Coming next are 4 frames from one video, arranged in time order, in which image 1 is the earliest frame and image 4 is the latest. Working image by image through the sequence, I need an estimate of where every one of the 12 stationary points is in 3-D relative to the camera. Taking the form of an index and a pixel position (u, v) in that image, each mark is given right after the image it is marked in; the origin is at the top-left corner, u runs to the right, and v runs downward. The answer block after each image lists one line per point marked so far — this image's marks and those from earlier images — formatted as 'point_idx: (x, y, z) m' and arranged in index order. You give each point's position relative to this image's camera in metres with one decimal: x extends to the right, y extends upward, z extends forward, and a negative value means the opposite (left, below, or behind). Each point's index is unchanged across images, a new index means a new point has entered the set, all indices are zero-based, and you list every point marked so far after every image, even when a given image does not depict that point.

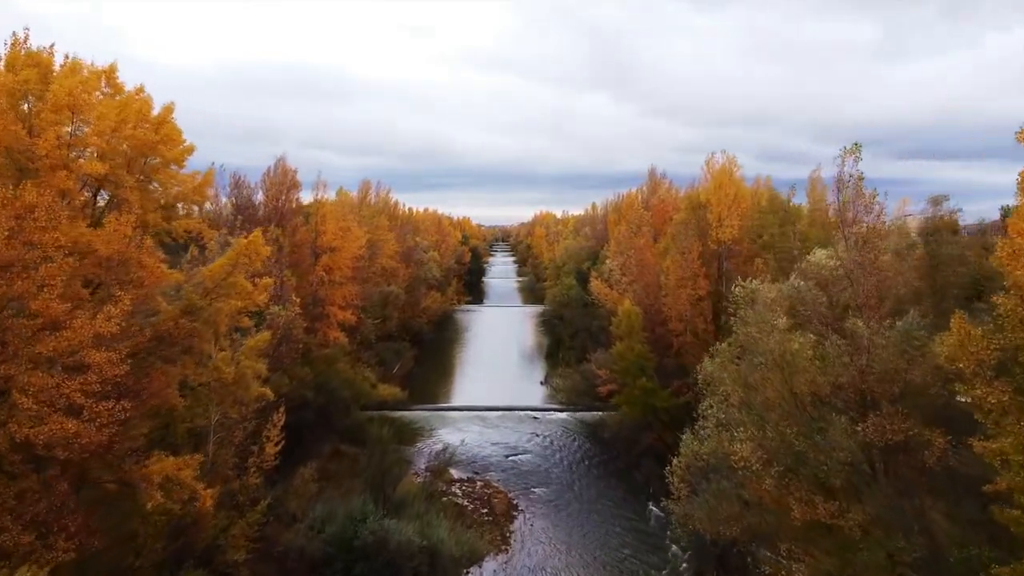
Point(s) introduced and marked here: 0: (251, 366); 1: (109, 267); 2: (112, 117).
0: (-6.0, -1.8, +14.5) m
1: (-6.7, +0.3, +10.4) m
2: (-7.3, +3.1, +11.5) m
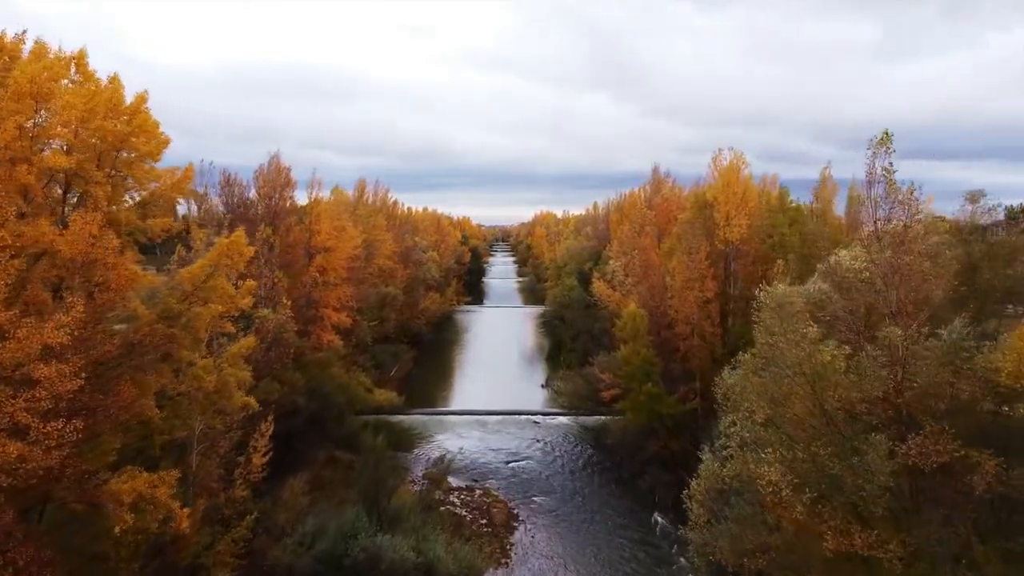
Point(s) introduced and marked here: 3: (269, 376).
0: (-6.0, -1.9, +13.7) m
1: (-6.7, +0.3, +9.5) m
2: (-7.3, +3.1, +10.6) m
3: (-7.5, -2.7, +19.5) m
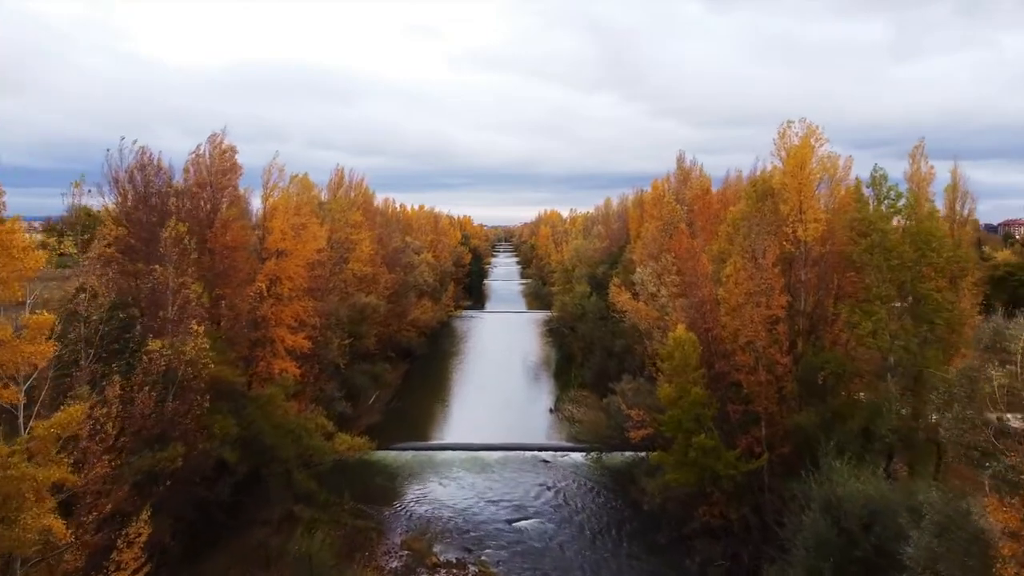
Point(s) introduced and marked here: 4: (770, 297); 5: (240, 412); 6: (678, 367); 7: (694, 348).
0: (-5.9, -2.3, +7.8) m
1: (-6.6, -0.2, +3.7) m
2: (-7.2, +2.6, +4.8) m
3: (-7.4, -3.2, +13.7) m
4: (+7.1, -0.3, +17.3) m
5: (-7.5, -3.4, +17.4) m
6: (+4.6, -2.2, +17.3) m
7: (+4.9, -1.6, +17.1) m
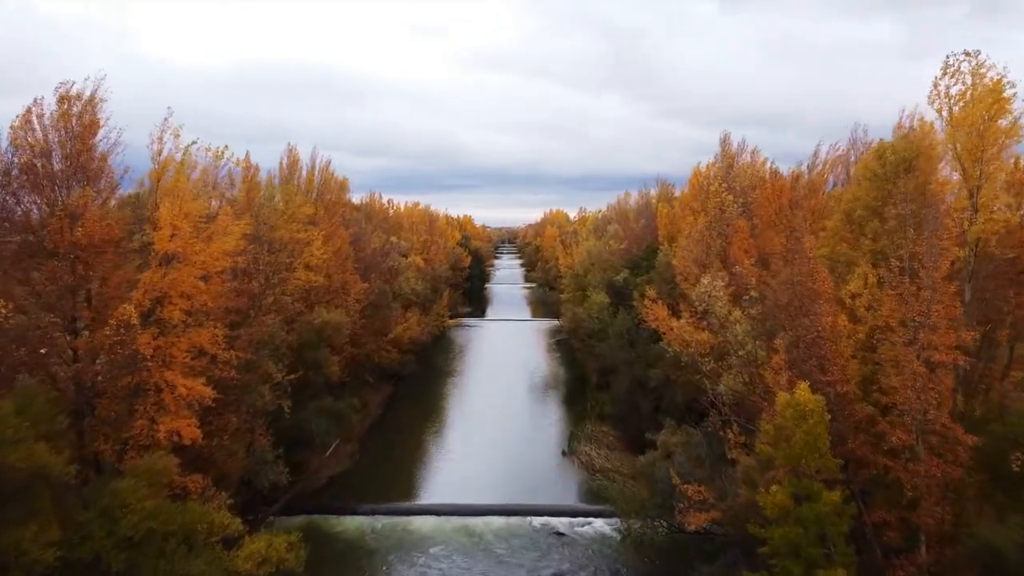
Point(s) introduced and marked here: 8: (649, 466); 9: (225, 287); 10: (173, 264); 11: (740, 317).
0: (-5.9, -2.8, +1.0) m
1: (-6.6, -0.6, -3.1) m
2: (-7.2, +2.2, -2.0) m
3: (-7.4, -3.7, +6.9) m
4: (+7.1, -0.8, +10.4) m
5: (-7.5, -3.9, +10.6) m
6: (+4.7, -2.7, +10.4) m
7: (+5.0, -2.1, +10.2) m
8: (+3.9, -5.1, +18.1) m
9: (-7.3, 0.0, +15.9) m
10: (-7.7, +0.6, +14.3) m
11: (+5.4, -0.7, +14.9) m
